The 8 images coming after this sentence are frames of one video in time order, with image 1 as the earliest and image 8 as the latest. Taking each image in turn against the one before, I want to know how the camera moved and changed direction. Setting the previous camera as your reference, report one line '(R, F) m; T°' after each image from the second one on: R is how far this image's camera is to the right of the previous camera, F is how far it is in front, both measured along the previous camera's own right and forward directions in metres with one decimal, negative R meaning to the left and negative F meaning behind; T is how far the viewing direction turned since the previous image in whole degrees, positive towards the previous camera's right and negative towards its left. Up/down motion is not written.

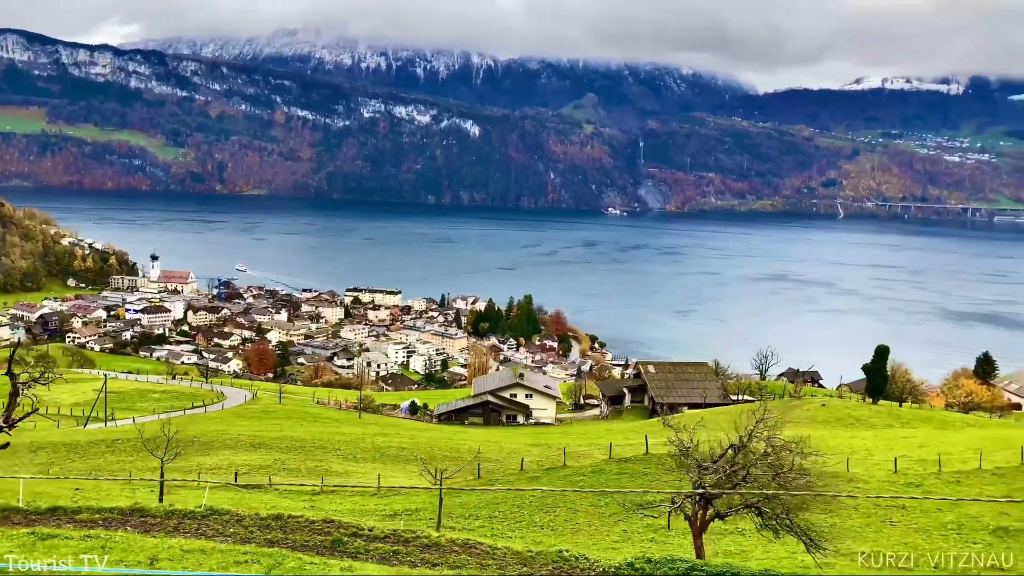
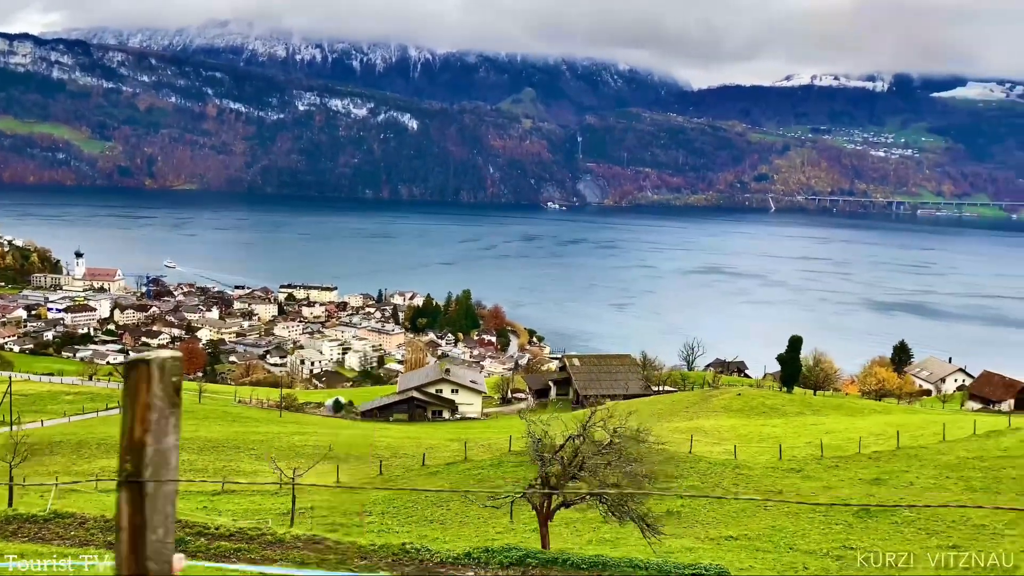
(+1.0, -0.2) m; +4°
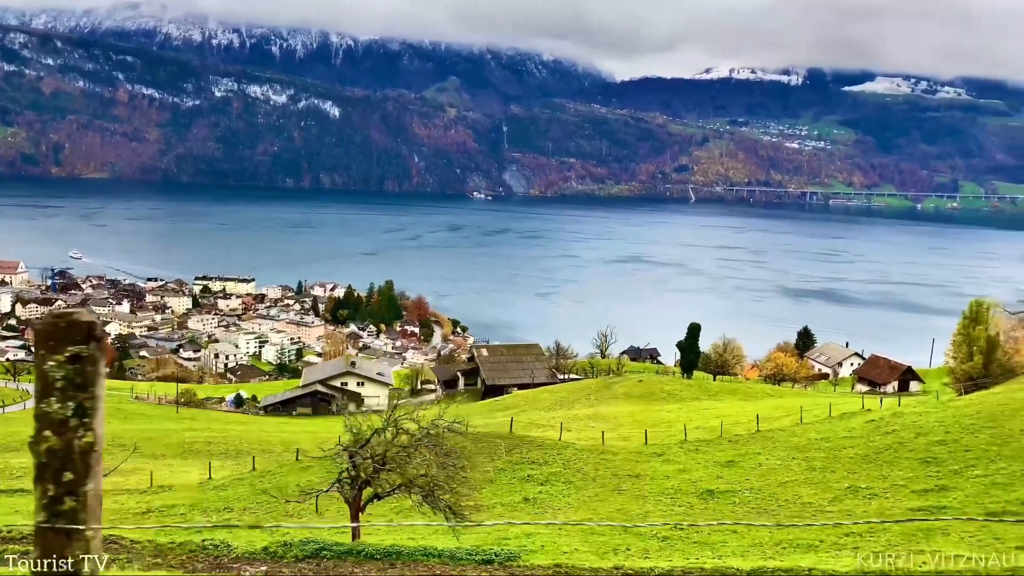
(+1.3, -0.2) m; +5°
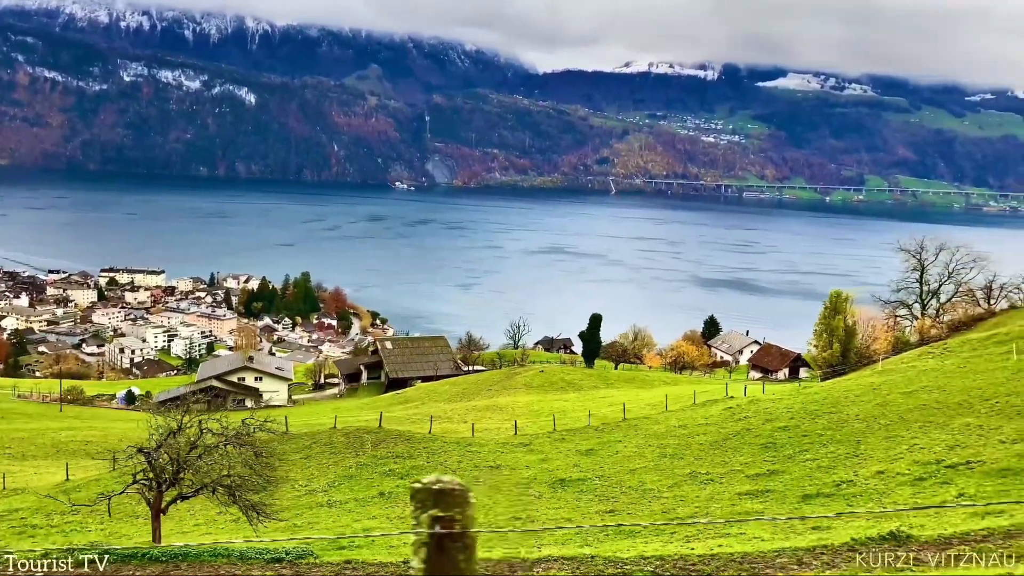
(+1.4, -0.1) m; +5°
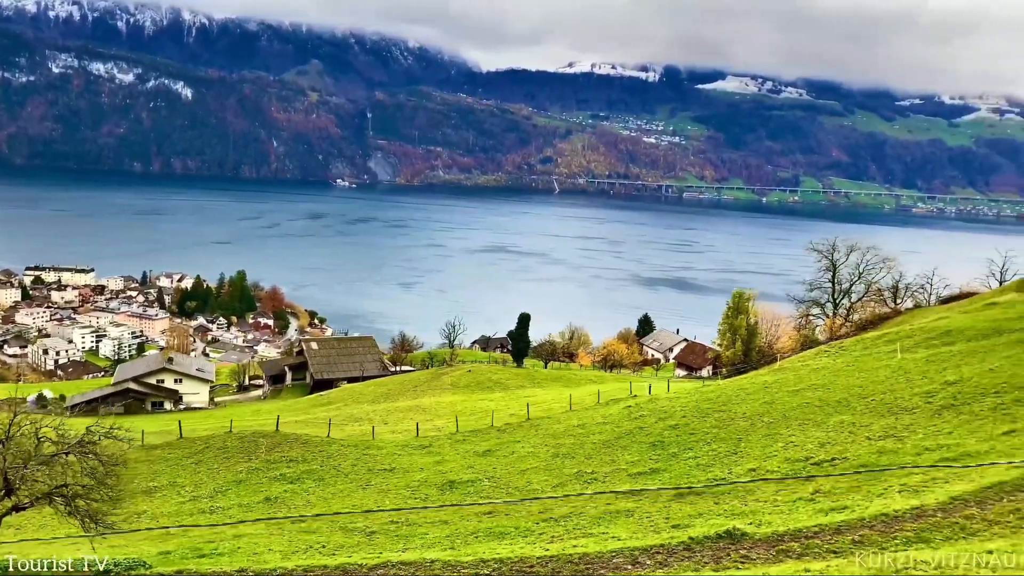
(+1.1, 0.0) m; +4°
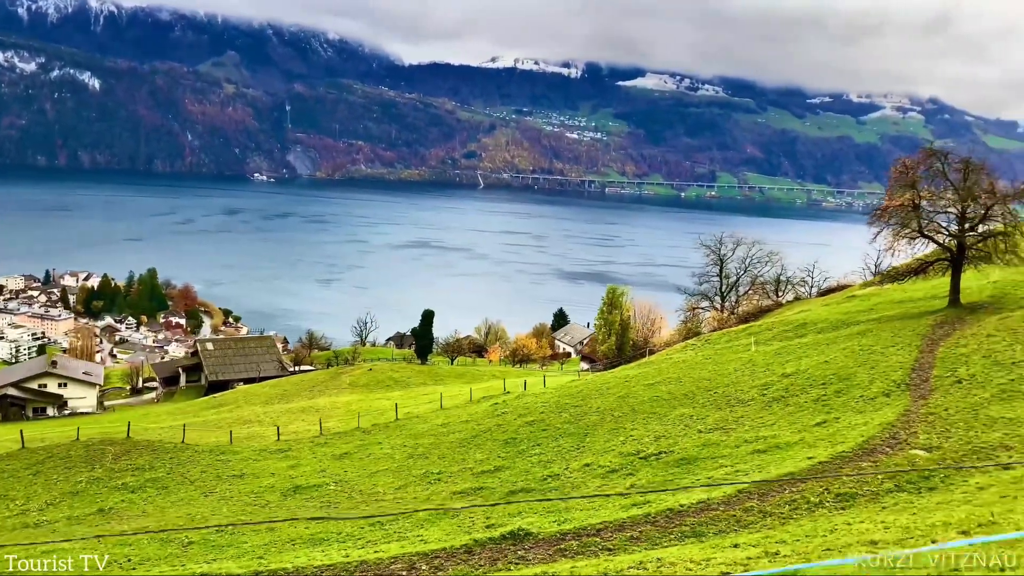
(+1.5, 0.0) m; +5°
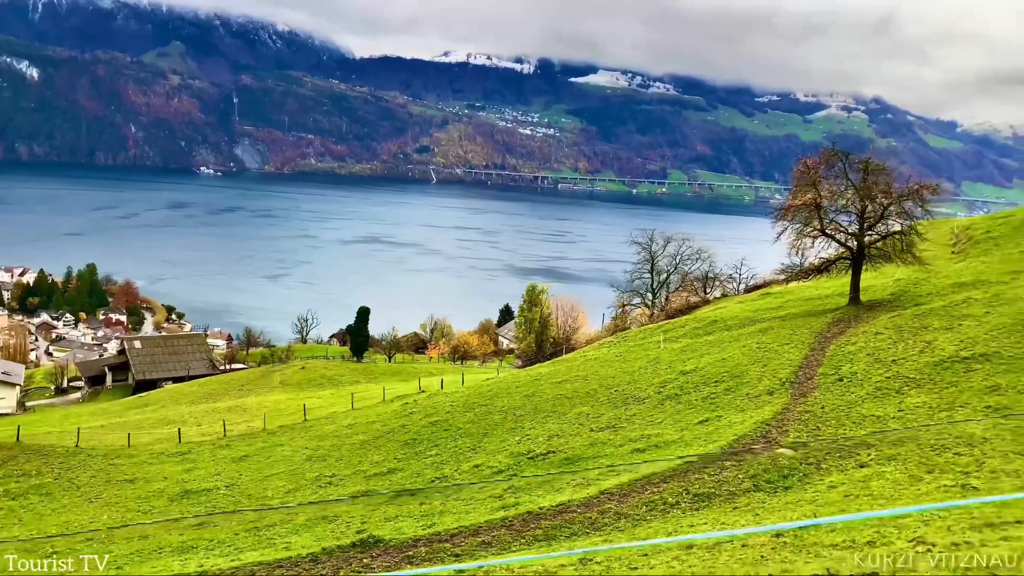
(+1.1, +0.1) m; +3°
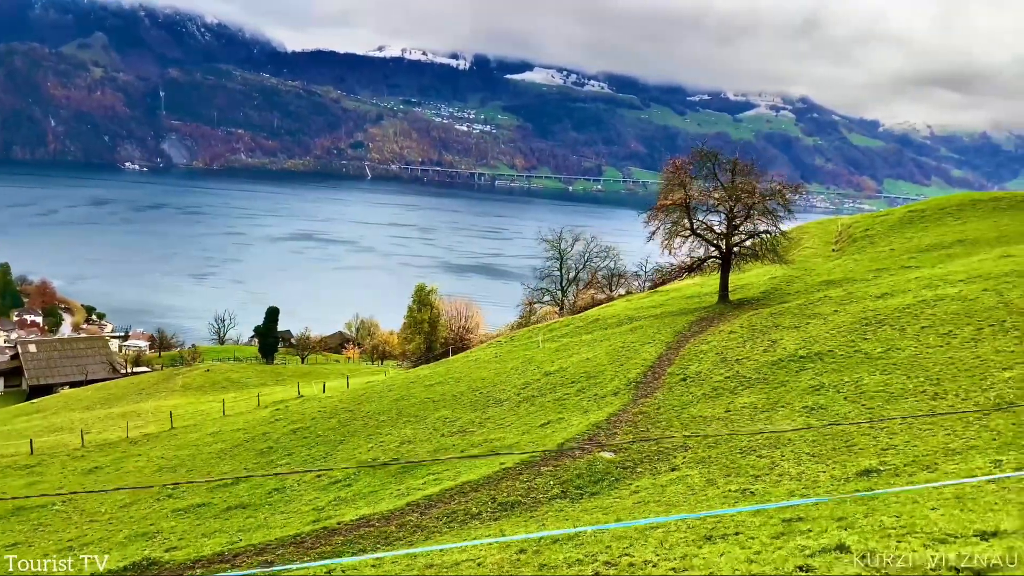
(+1.5, +0.3) m; +4°
